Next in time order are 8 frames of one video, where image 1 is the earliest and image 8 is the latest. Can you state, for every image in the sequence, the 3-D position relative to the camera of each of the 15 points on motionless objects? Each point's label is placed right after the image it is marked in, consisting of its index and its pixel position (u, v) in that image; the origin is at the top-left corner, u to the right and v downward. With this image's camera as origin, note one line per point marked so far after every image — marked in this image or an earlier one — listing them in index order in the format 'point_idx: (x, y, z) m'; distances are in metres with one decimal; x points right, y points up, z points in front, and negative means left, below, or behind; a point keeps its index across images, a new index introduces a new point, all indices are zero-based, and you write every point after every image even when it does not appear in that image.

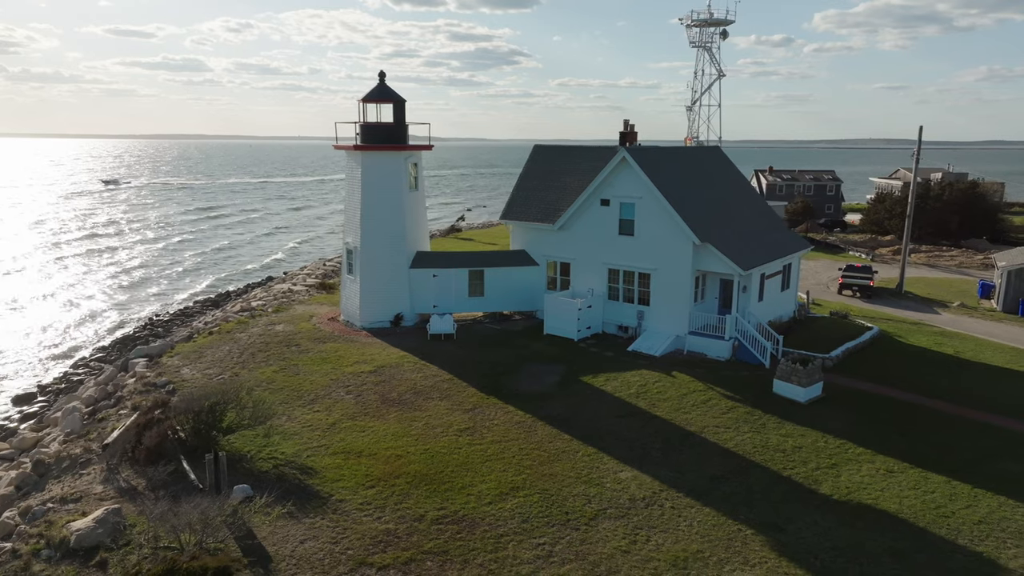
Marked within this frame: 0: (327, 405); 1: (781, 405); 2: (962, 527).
0: (-4.6, -2.9, +17.8) m
1: (+6.9, -3.0, +18.3) m
2: (+8.2, -4.3, +13.0) m
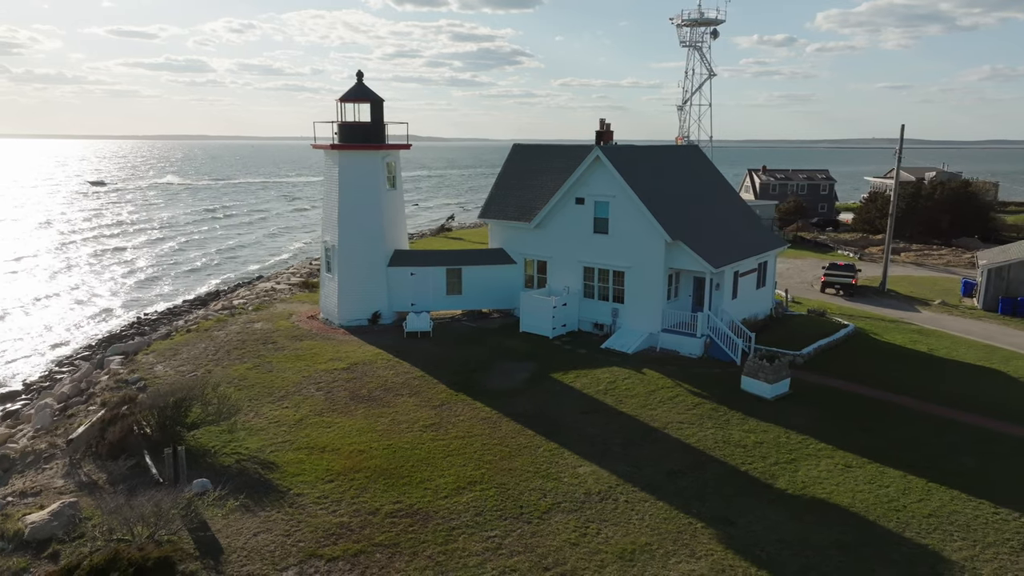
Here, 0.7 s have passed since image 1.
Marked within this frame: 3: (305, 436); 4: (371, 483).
0: (-5.4, -2.9, +17.9) m
1: (+6.0, -3.0, +18.4) m
2: (+7.3, -4.3, +13.1) m
3: (-4.7, -3.3, +16.1) m
4: (-2.8, -3.8, +13.9) m
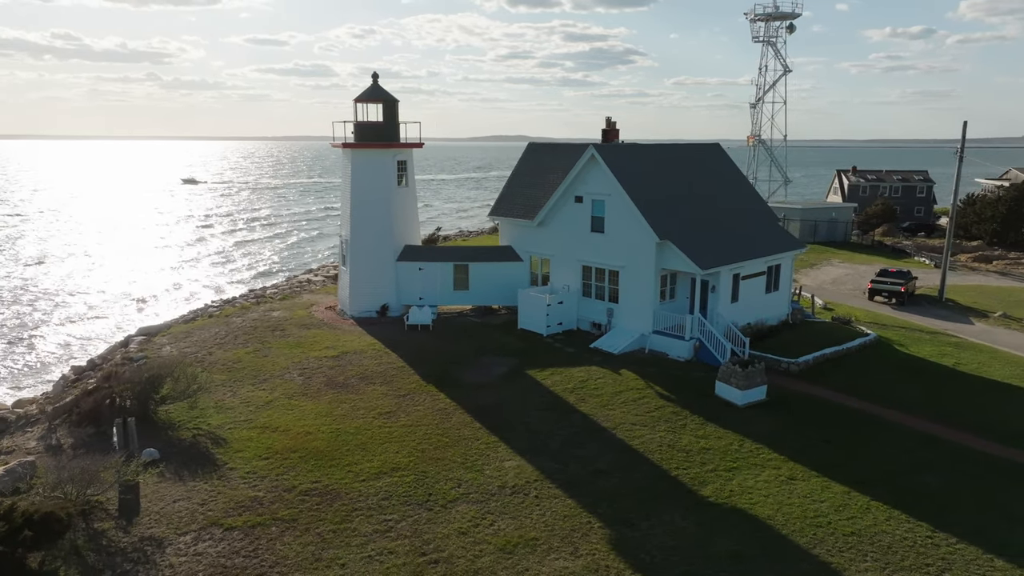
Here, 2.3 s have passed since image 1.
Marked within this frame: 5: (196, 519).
0: (-6.4, -2.6, +19.0) m
1: (+5.0, -3.0, +17.8) m
2: (+5.5, -4.3, +12.4) m
3: (-5.9, -3.1, +17.1) m
4: (-4.4, -3.6, +14.6) m
5: (-5.5, -4.0, +12.4) m
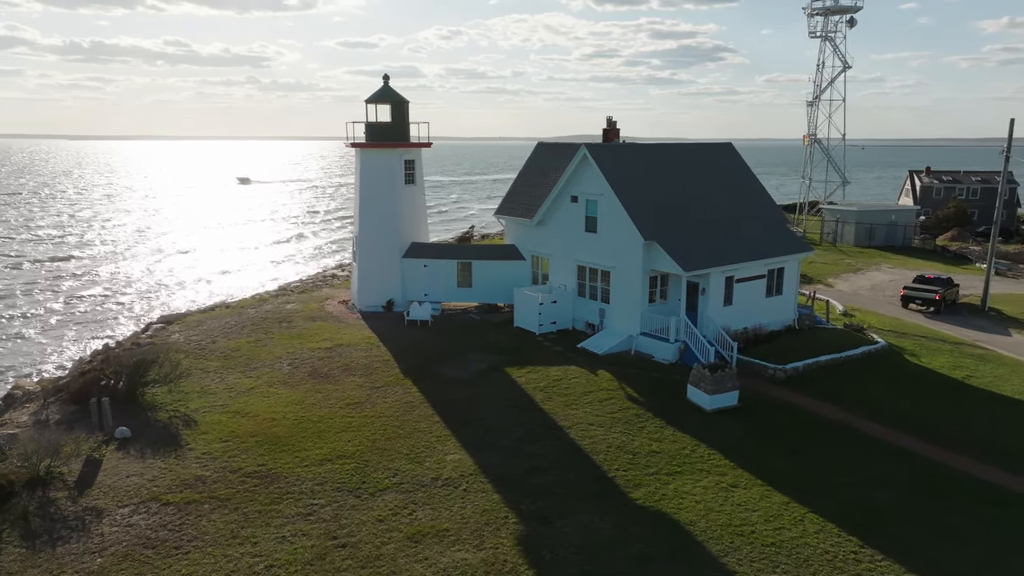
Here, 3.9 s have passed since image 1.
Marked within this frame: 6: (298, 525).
0: (-7.1, -2.4, +20.0) m
1: (+4.1, -3.1, +17.6) m
2: (+4.0, -4.4, +12.1) m
3: (-6.8, -2.9, +18.0) m
4: (-5.6, -3.4, +15.4) m
5: (-7.0, -3.9, +13.3) m
6: (-3.7, -4.1, +12.4) m
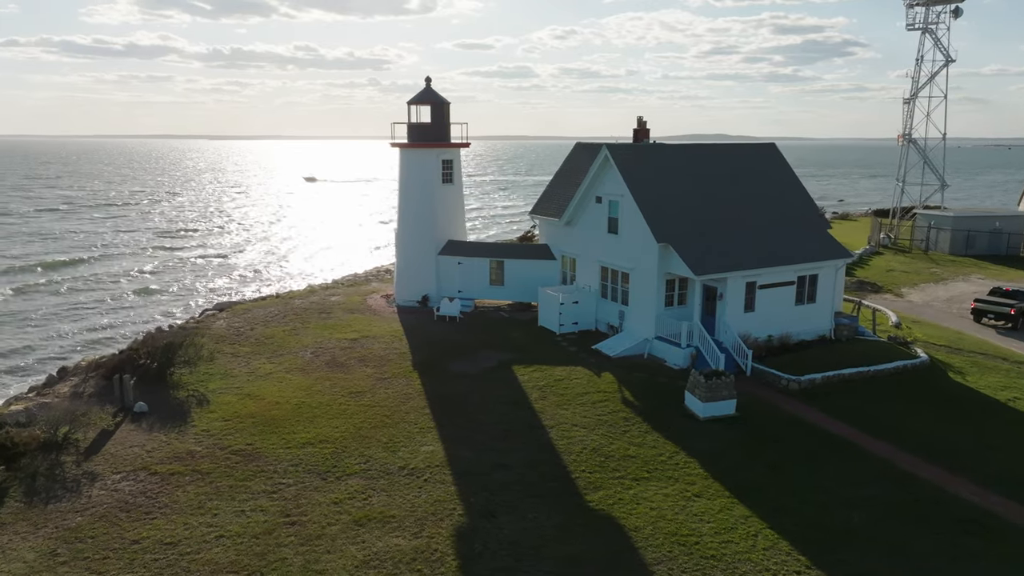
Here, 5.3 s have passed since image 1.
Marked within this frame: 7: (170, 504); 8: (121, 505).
0: (-6.8, -2.2, +21.3) m
1: (+3.9, -3.1, +17.2) m
2: (+2.9, -4.5, +11.8) m
3: (-6.9, -2.6, +19.3) m
4: (-6.1, -3.2, +16.5) m
5: (-7.8, -3.6, +14.6) m
6: (-4.7, -4.0, +13.2) m
7: (-6.3, -4.0, +13.1) m
8: (-7.2, -4.0, +13.0) m
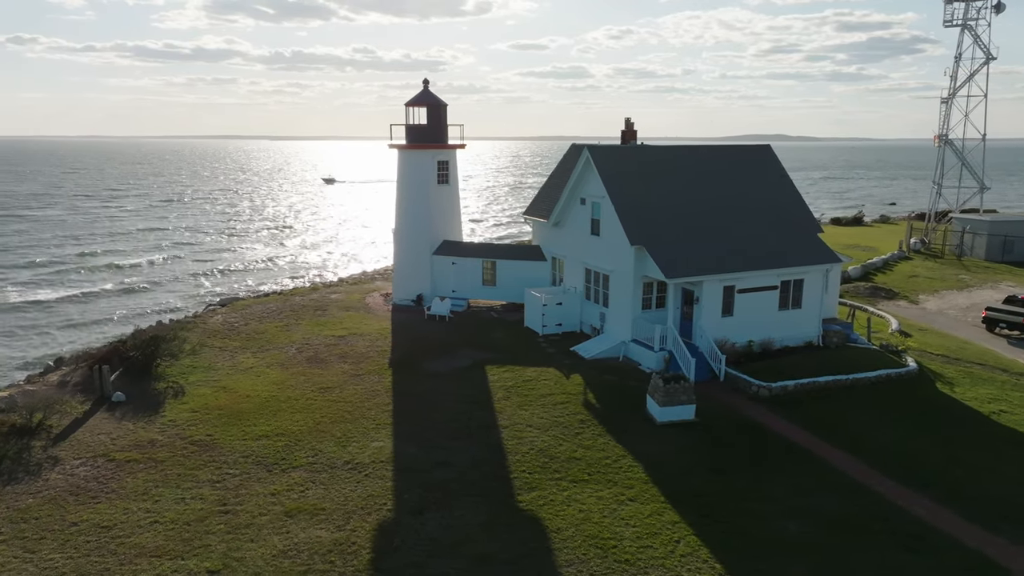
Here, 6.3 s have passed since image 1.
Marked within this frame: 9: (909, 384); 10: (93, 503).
0: (-7.6, -2.1, +21.9) m
1: (+2.8, -3.2, +17.1) m
2: (+1.4, -4.5, +11.8) m
3: (-7.8, -2.5, +19.9) m
4: (-7.1, -3.1, +17.1) m
5: (-8.9, -3.5, +15.4) m
6: (-6.0, -3.9, +13.8) m
7: (-7.6, -3.9, +13.7) m
8: (-8.5, -3.9, +13.7) m
9: (+11.2, -2.7, +20.0) m
10: (-7.8, -4.0, +13.2) m
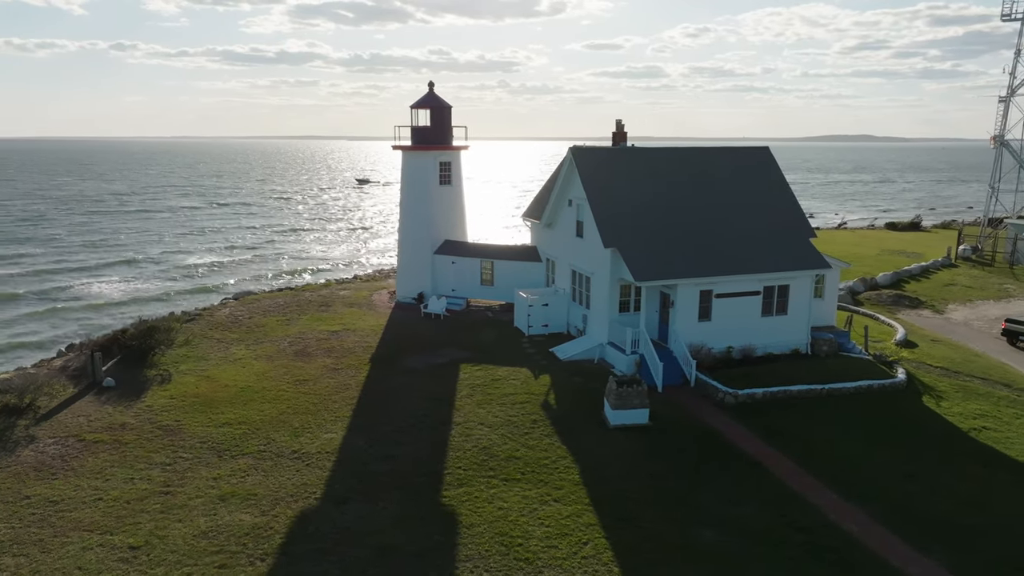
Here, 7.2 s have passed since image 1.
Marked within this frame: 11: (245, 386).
0: (-8.1, -1.9, +22.9) m
1: (+1.7, -3.3, +17.1) m
2: (-0.2, -4.5, +12.0) m
3: (-8.6, -2.4, +20.9) m
4: (-8.2, -3.0, +18.1) m
5: (-10.2, -3.3, +16.5) m
6: (-7.4, -3.8, +14.6) m
7: (-9.0, -3.7, +14.7) m
8: (-9.9, -3.7, +14.8) m
9: (+10.3, -2.9, +19.2) m
10: (-9.2, -3.8, +14.3) m
11: (-7.3, -2.7, +19.6) m
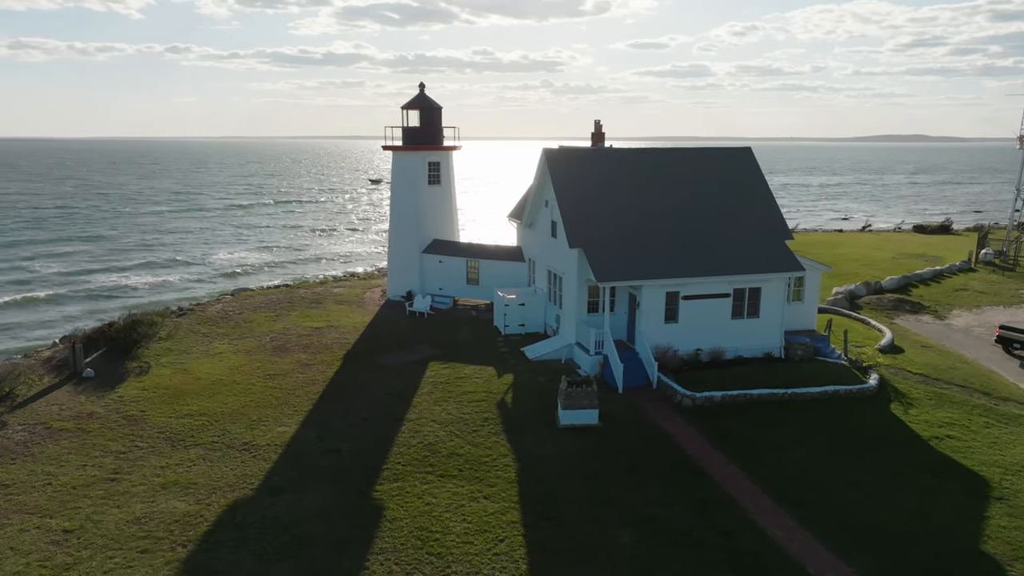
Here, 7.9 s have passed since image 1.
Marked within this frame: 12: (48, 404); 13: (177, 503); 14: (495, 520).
0: (-9.0, -1.8, +23.5) m
1: (+0.5, -3.3, +17.2) m
2: (-1.7, -4.5, +12.2) m
3: (-9.5, -2.3, +21.6) m
4: (-9.3, -2.9, +18.7) m
5: (-11.4, -3.2, +17.3) m
6: (-8.7, -3.7, +15.2) m
7: (-10.3, -3.6, +15.4) m
8: (-11.2, -3.6, +15.6) m
9: (+9.2, -3.0, +18.8) m
10: (-10.6, -3.7, +15.0) m
11: (-8.4, -2.6, +20.2) m
12: (-11.8, -3.0, +18.1) m
13: (-6.3, -4.1, +13.5) m
14: (-0.3, -4.3, +13.1) m
